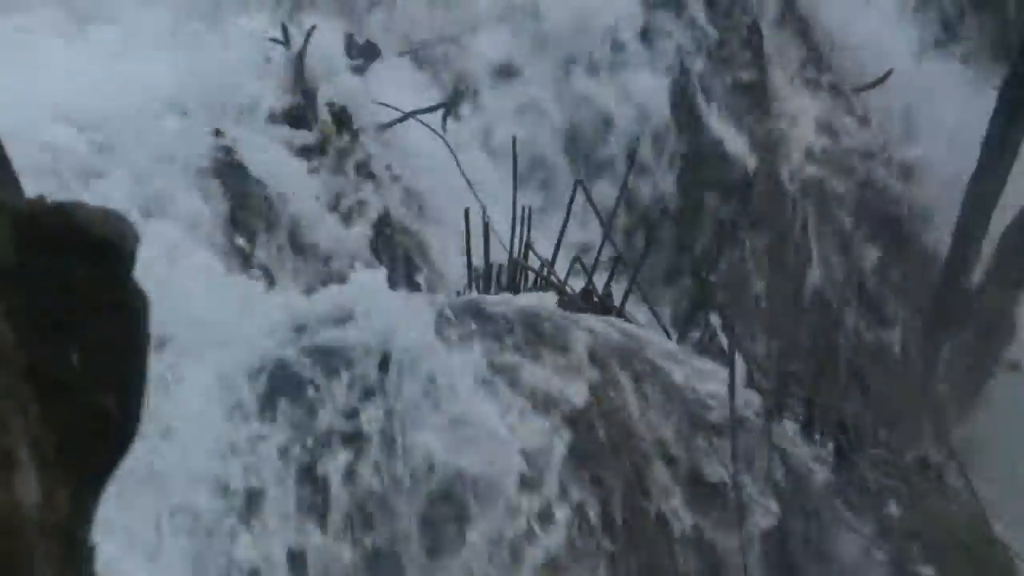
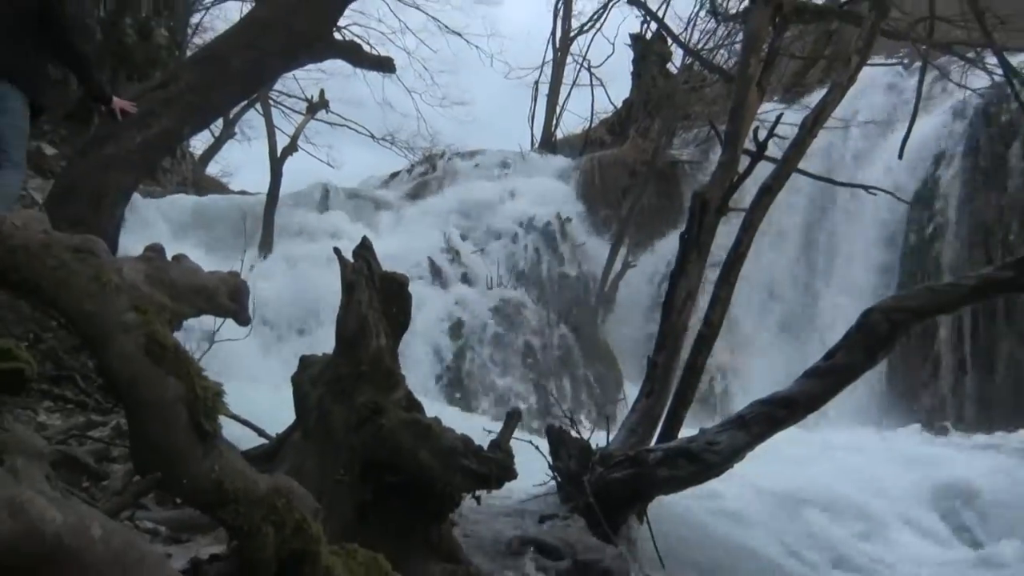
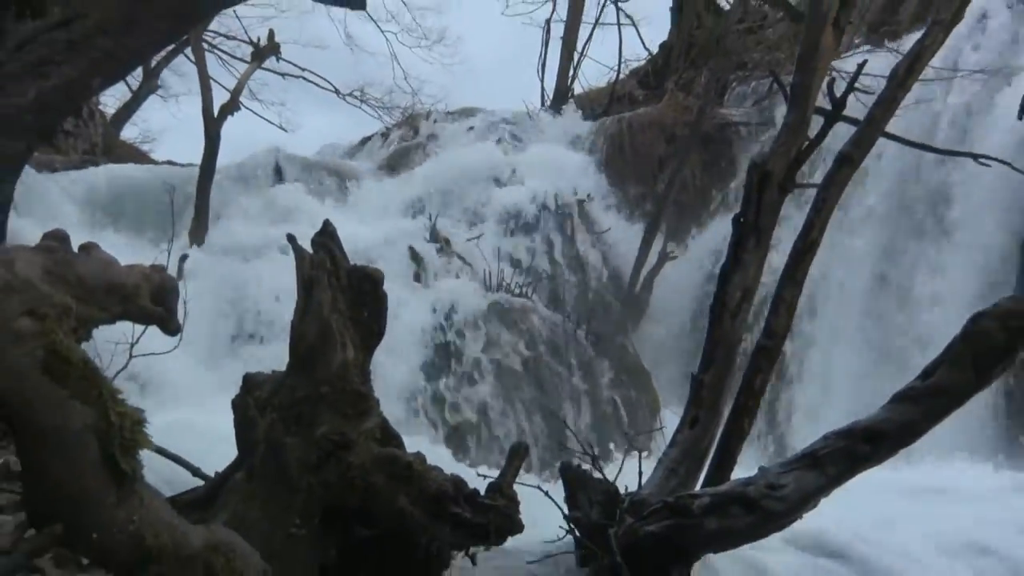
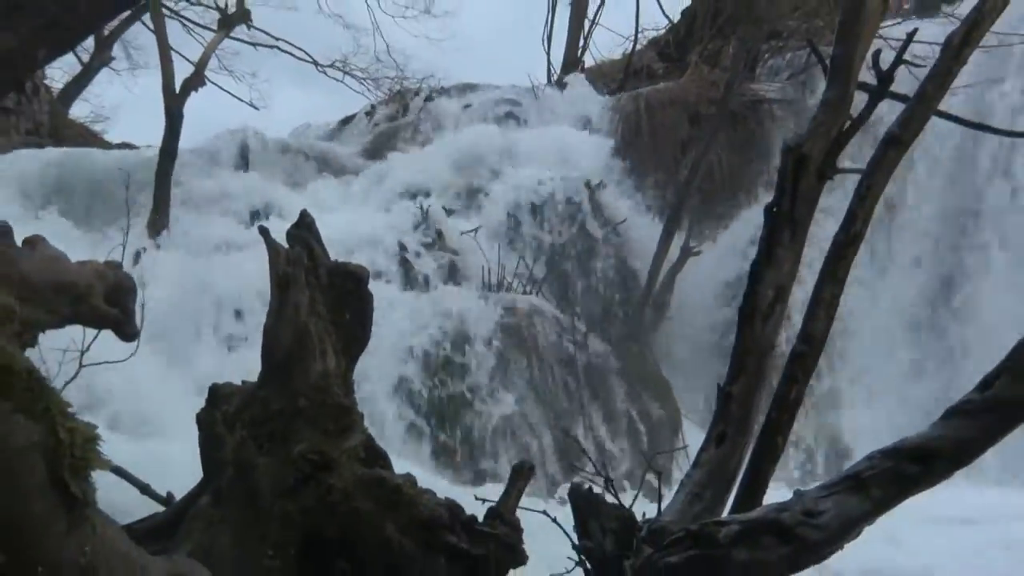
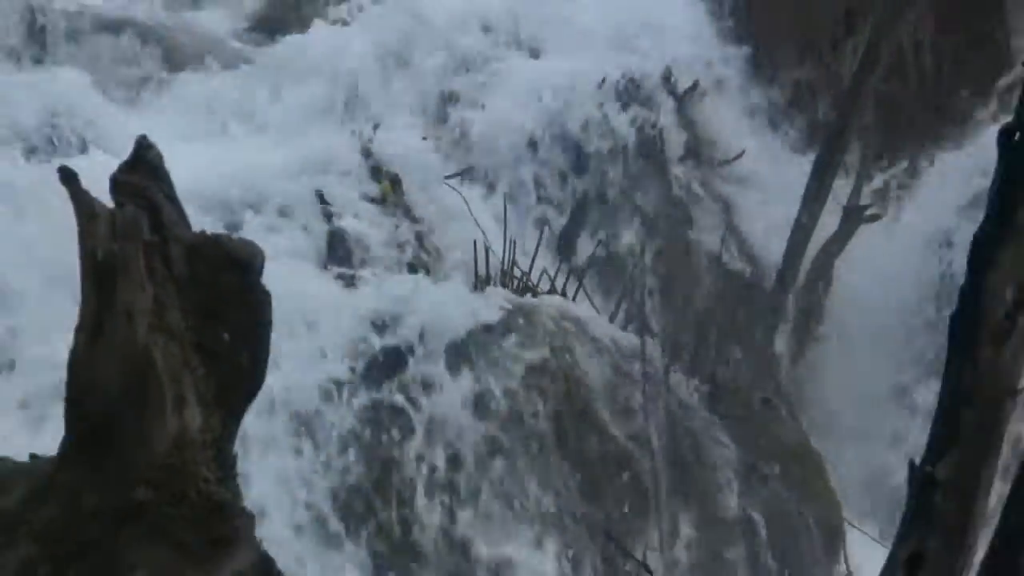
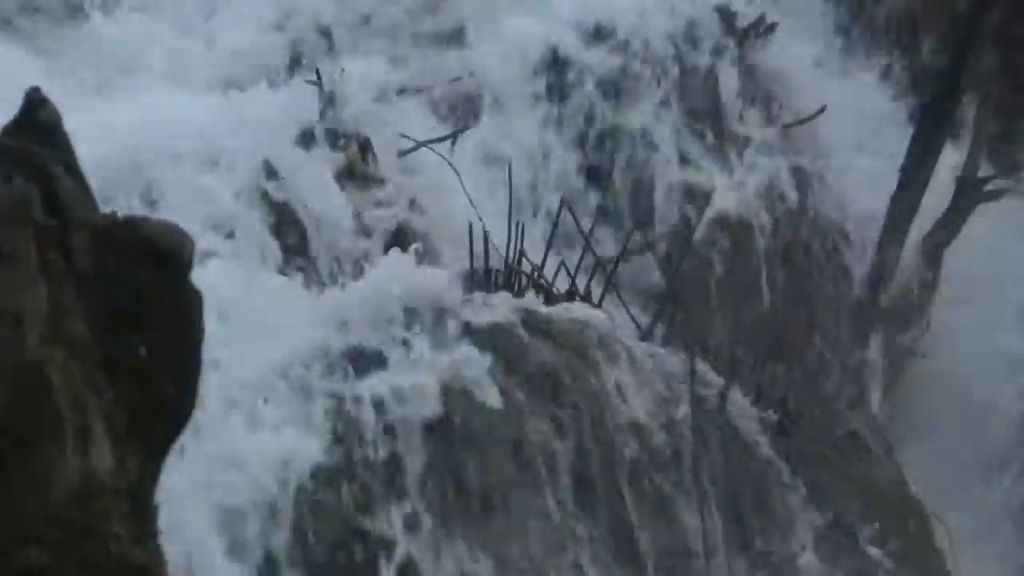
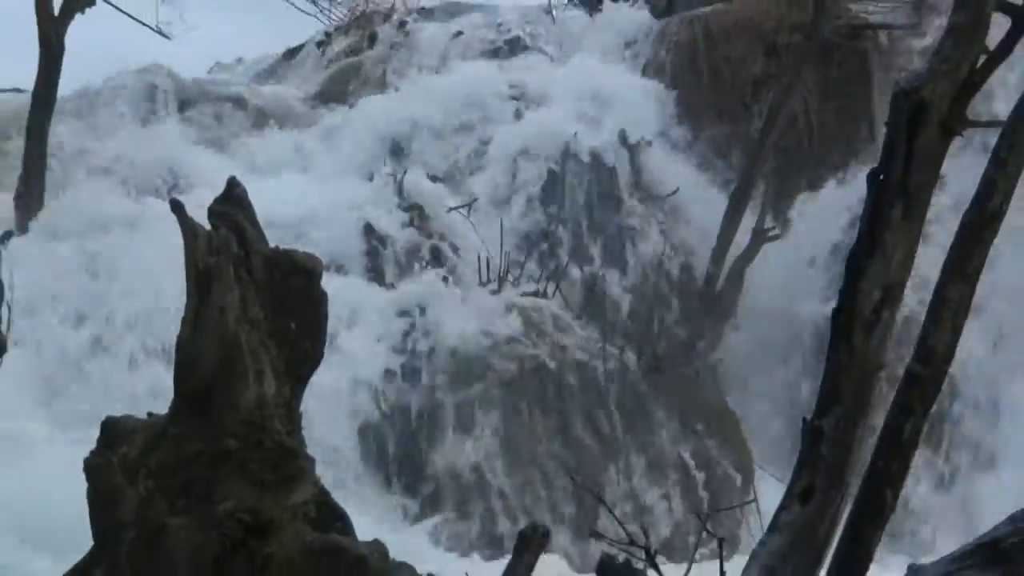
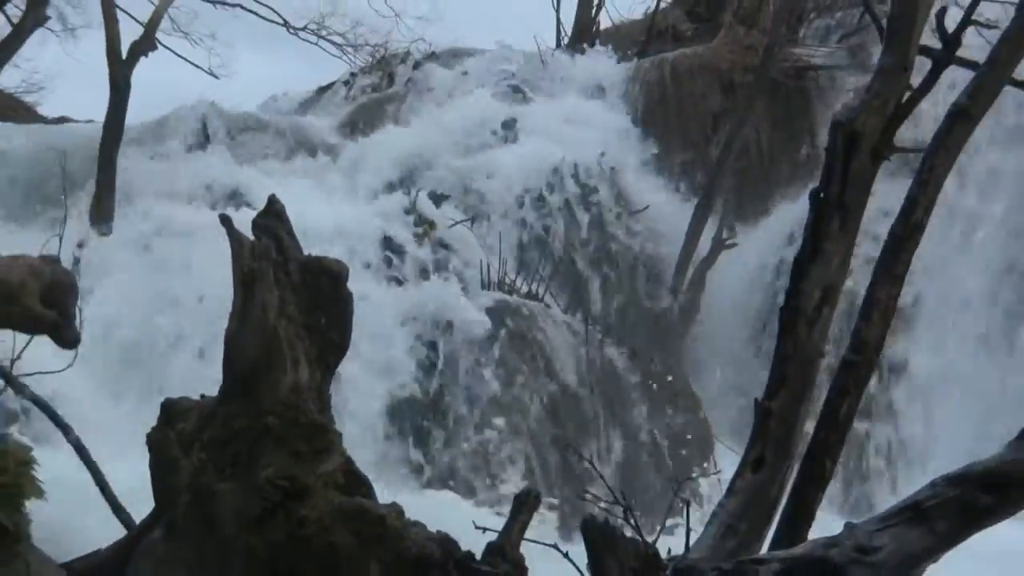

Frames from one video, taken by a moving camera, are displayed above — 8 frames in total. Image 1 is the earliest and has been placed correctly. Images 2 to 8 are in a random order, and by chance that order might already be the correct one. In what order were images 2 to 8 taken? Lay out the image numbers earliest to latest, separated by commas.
6, 5, 7, 8, 4, 3, 2
